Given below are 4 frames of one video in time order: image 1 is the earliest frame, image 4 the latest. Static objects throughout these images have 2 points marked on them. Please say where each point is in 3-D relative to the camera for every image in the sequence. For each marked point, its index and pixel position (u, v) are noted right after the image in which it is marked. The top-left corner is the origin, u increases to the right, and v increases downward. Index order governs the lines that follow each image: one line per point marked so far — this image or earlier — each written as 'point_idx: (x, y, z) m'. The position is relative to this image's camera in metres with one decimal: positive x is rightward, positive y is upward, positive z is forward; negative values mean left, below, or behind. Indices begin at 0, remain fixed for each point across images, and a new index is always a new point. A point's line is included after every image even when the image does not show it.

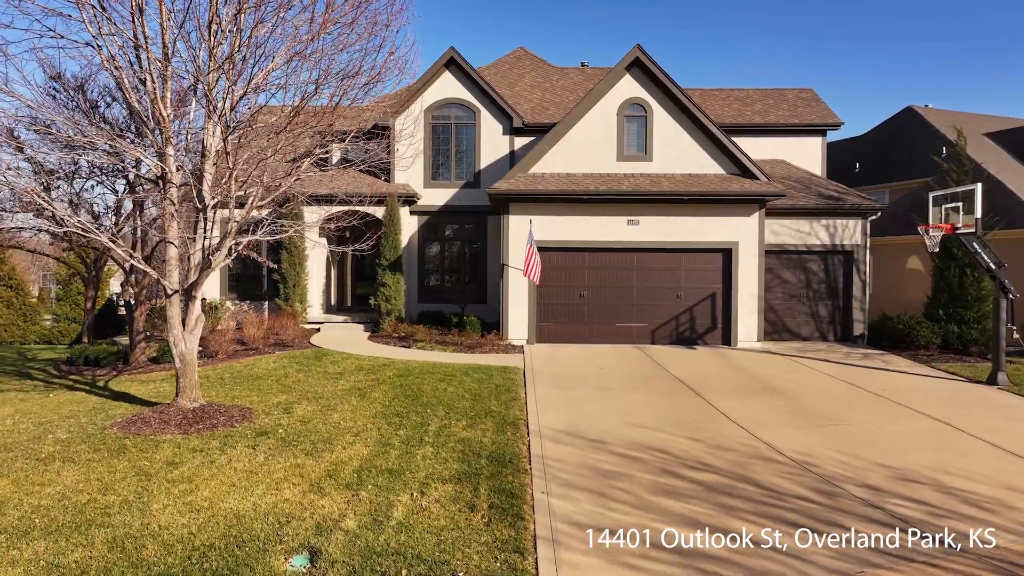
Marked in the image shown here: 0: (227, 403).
0: (-3.7, -1.5, +9.2) m
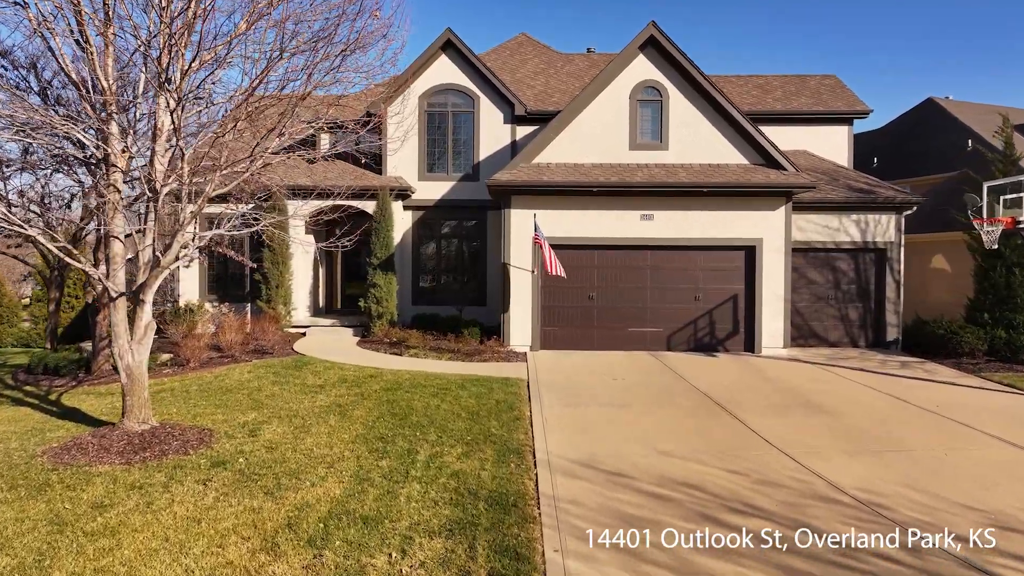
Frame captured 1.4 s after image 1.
0: (-3.6, -1.5, +8.0) m
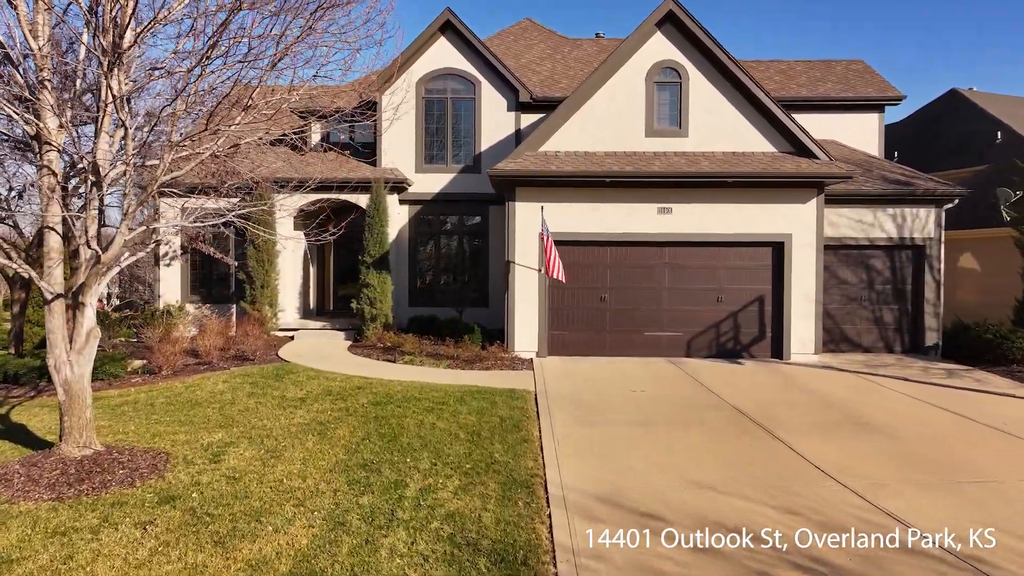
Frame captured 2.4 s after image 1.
0: (-3.6, -1.5, +6.9) m
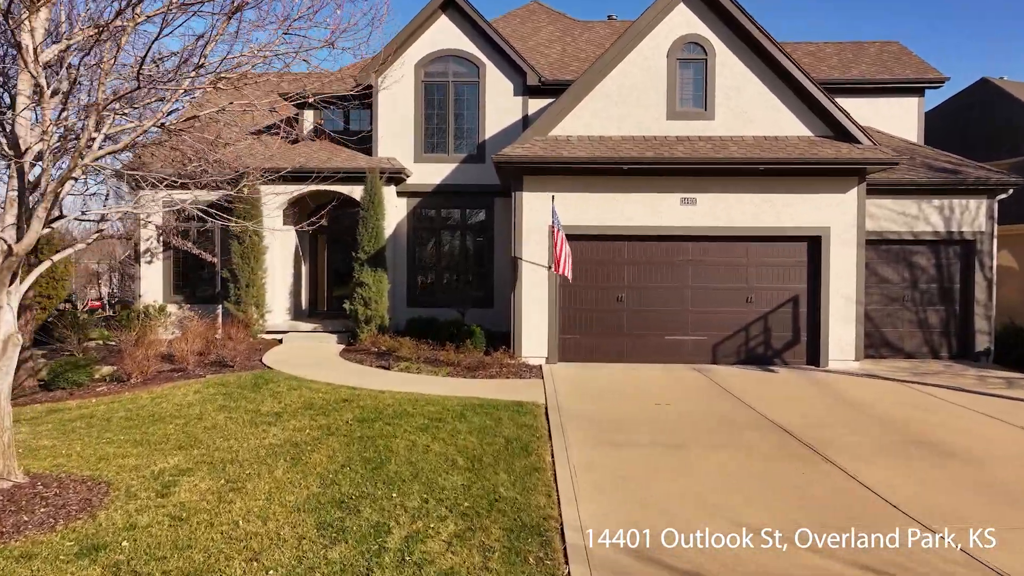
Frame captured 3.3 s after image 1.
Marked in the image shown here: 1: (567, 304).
0: (-3.5, -1.5, +5.8) m
1: (+0.8, -0.2, +10.6) m
